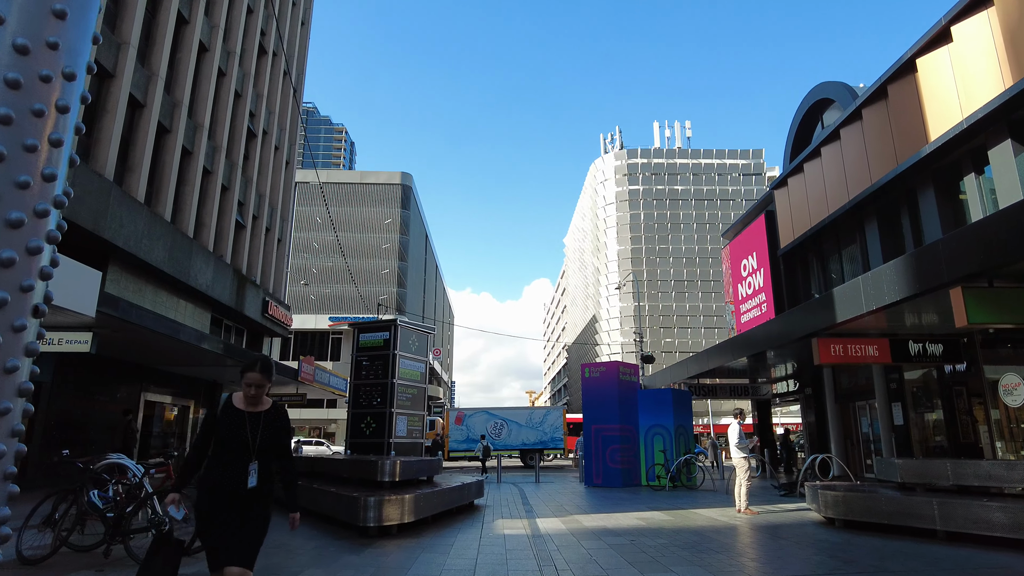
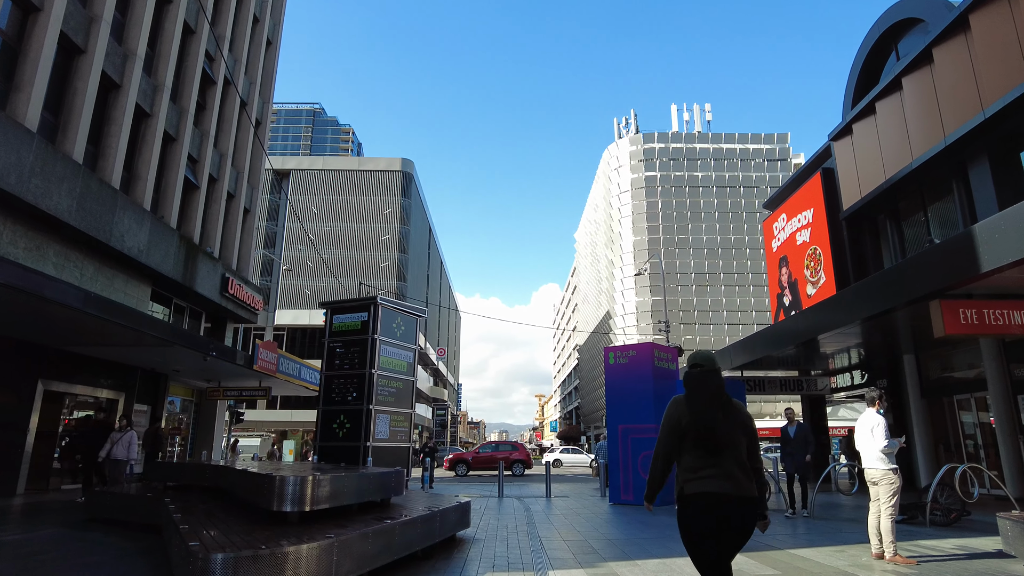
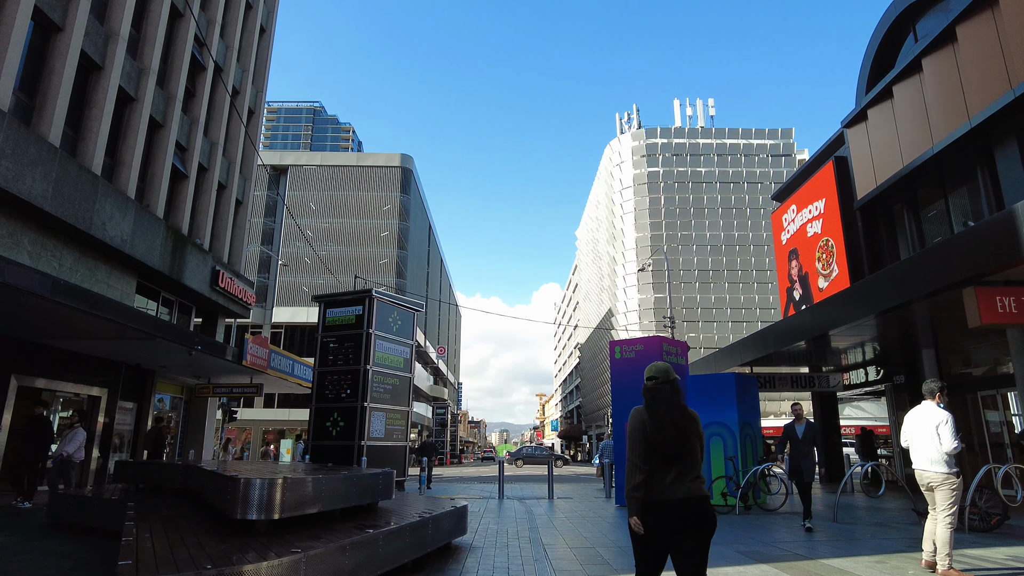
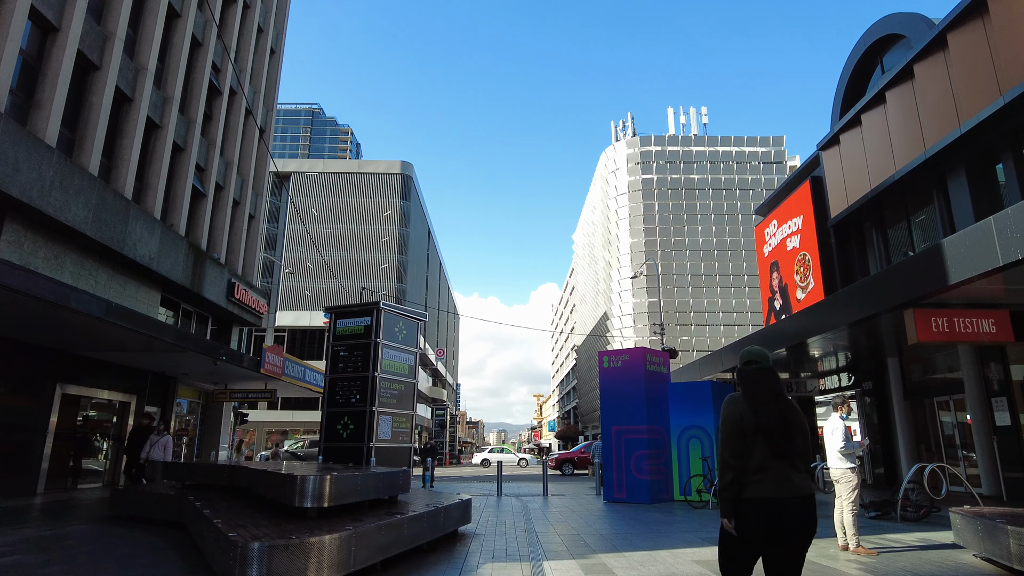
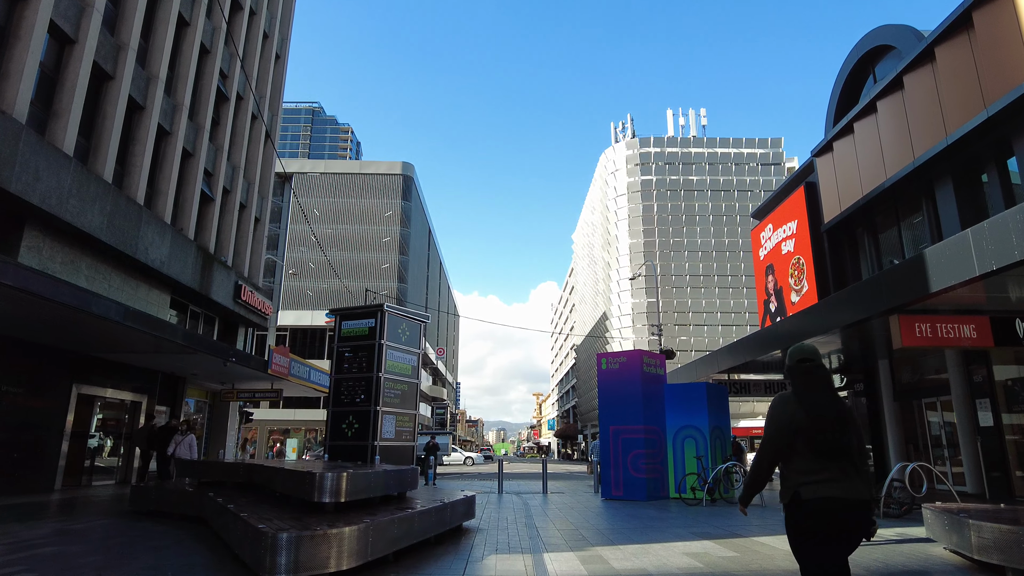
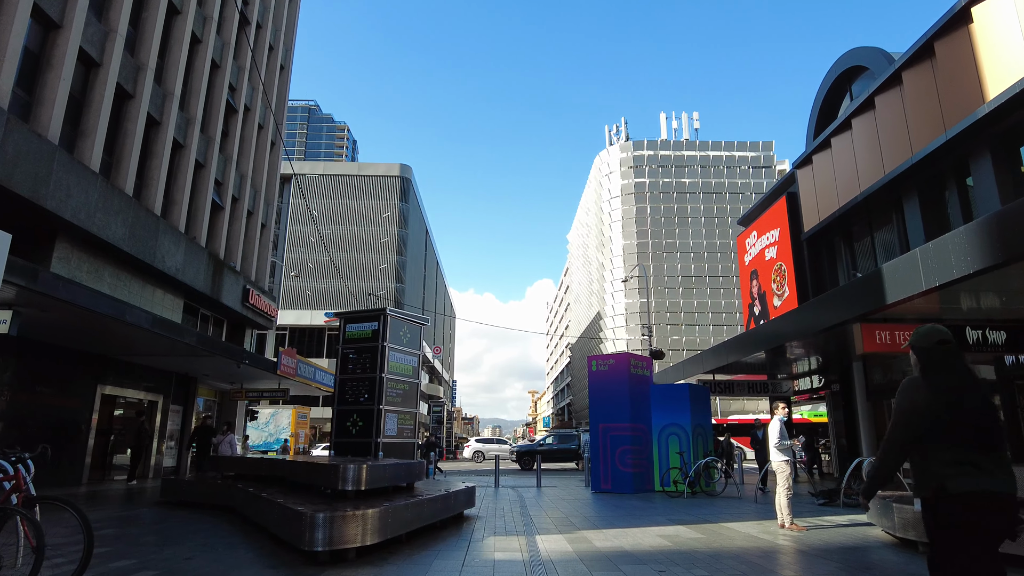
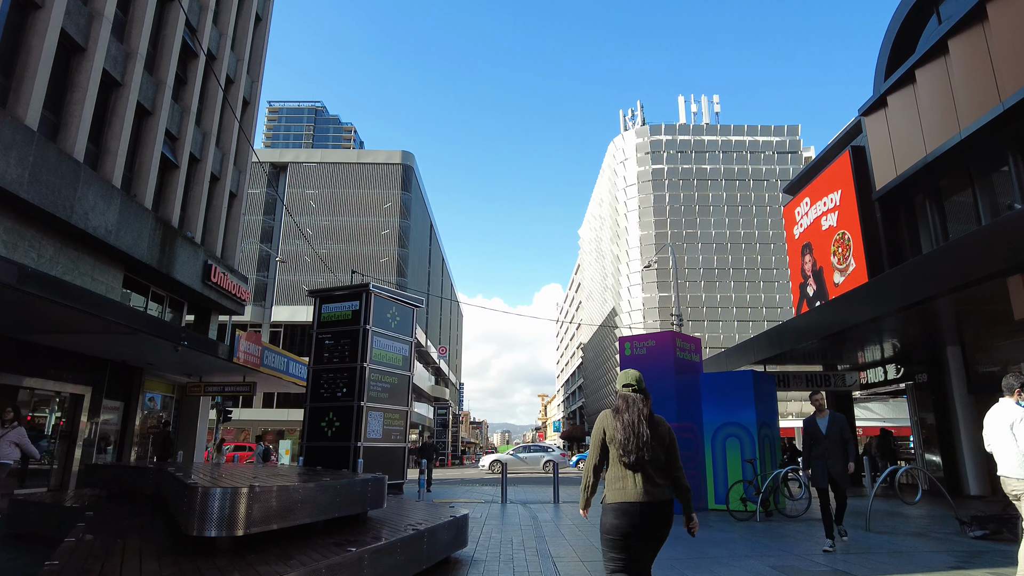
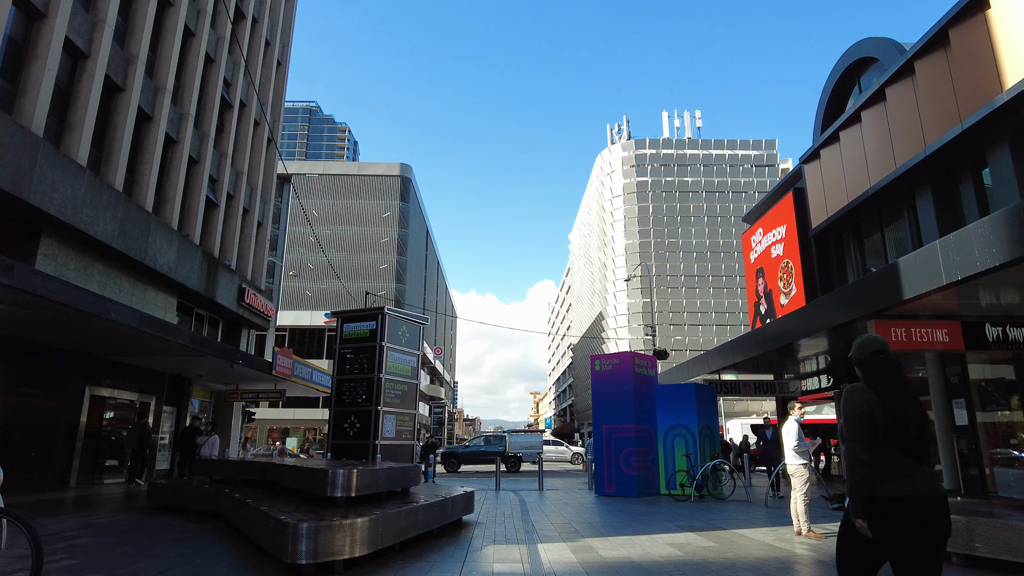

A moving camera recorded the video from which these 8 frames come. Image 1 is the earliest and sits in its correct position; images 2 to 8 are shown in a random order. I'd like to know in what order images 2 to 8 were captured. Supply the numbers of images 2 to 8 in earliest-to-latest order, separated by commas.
6, 8, 5, 4, 2, 3, 7
